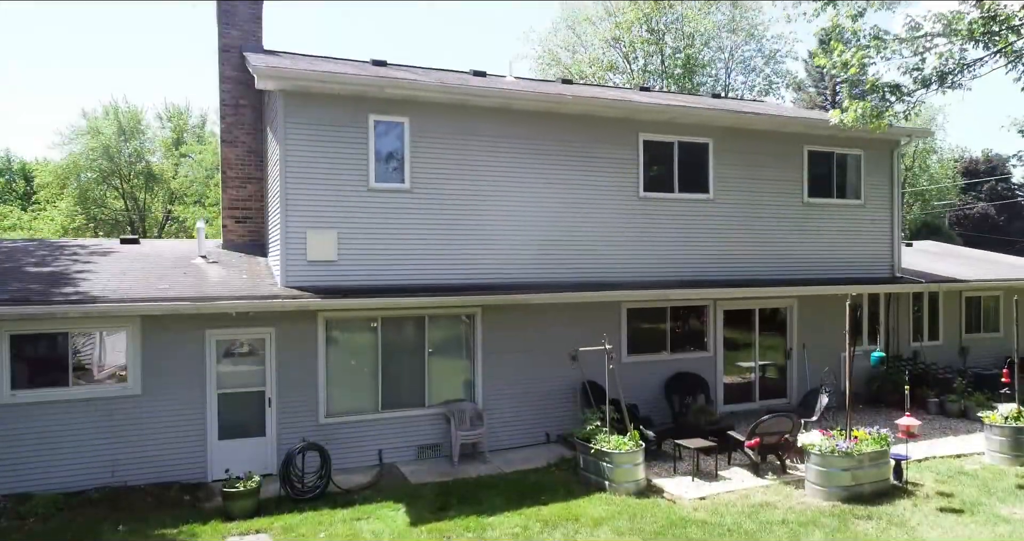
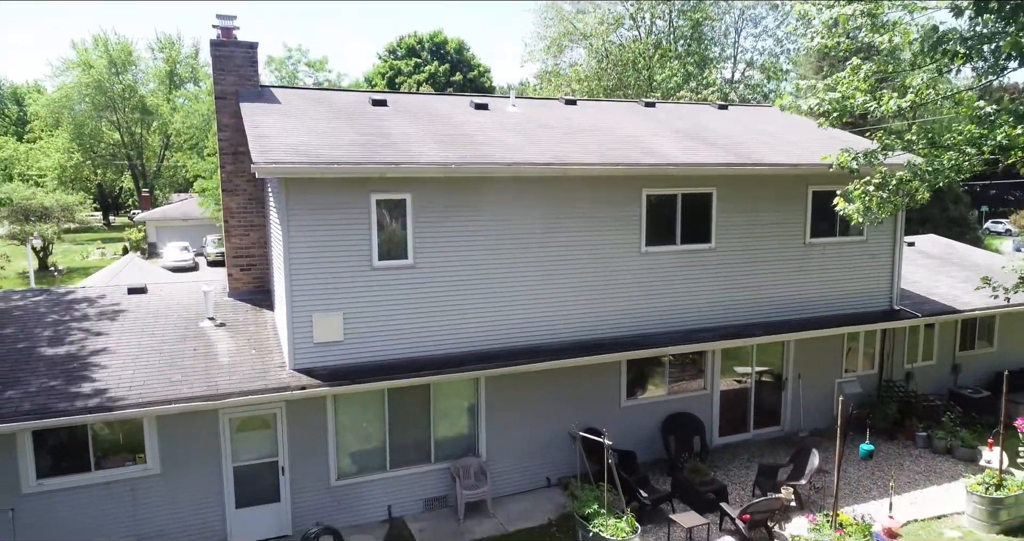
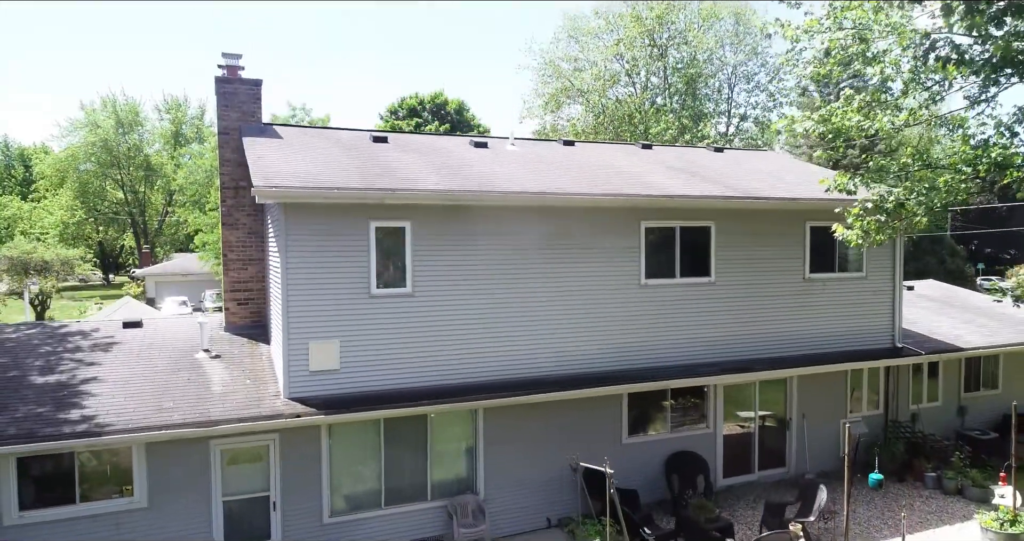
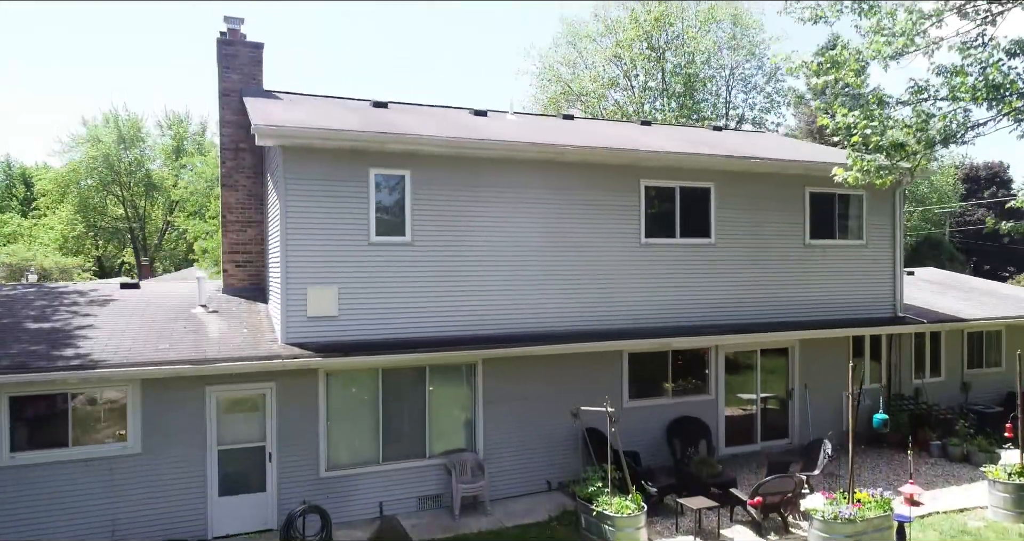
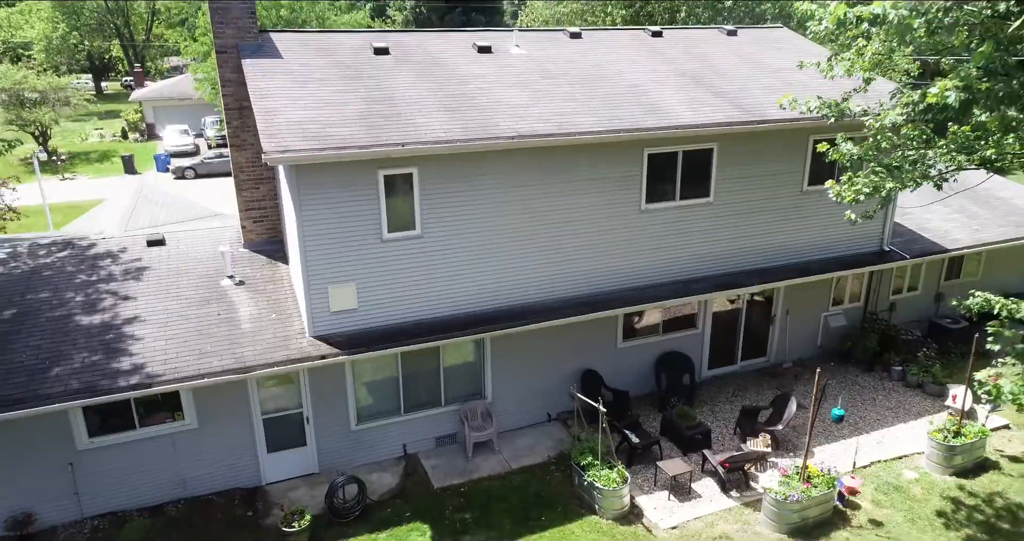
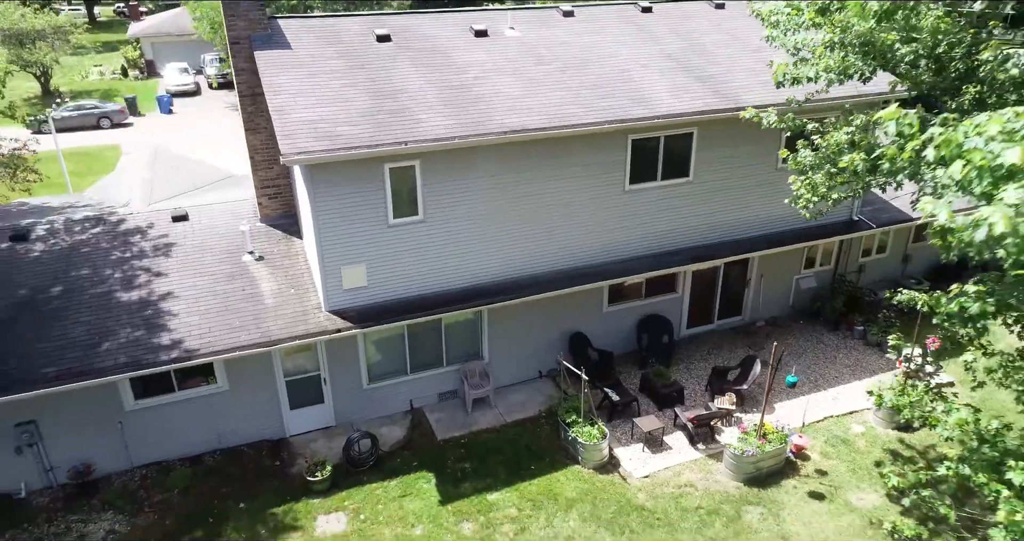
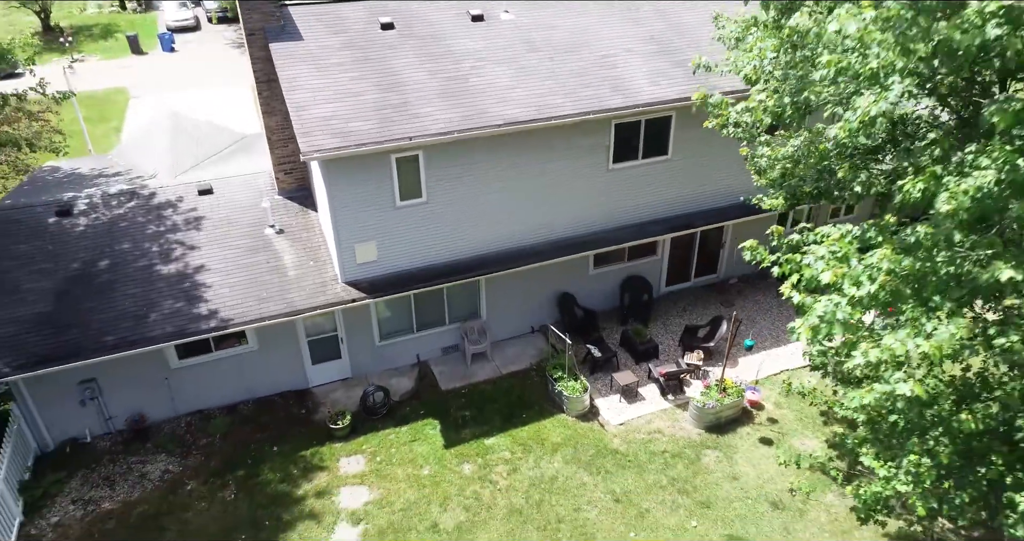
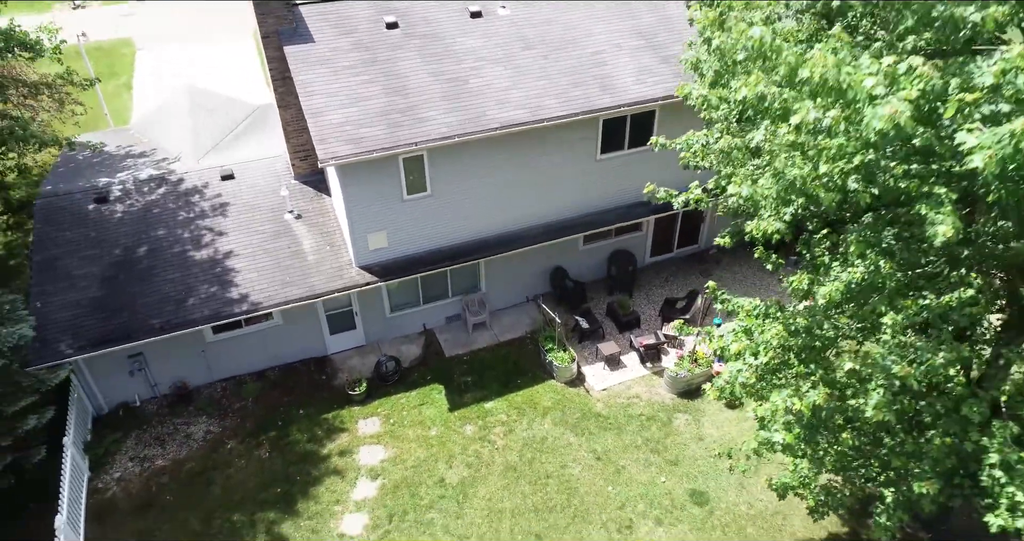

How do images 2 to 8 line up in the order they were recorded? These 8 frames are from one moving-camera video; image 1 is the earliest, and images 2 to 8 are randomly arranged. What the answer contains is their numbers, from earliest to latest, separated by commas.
4, 3, 2, 5, 6, 7, 8
